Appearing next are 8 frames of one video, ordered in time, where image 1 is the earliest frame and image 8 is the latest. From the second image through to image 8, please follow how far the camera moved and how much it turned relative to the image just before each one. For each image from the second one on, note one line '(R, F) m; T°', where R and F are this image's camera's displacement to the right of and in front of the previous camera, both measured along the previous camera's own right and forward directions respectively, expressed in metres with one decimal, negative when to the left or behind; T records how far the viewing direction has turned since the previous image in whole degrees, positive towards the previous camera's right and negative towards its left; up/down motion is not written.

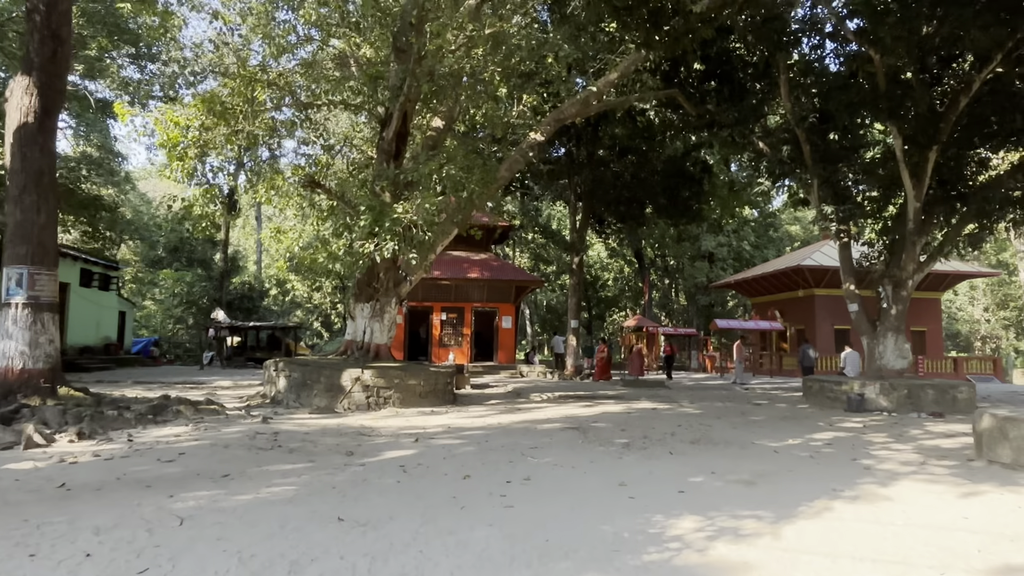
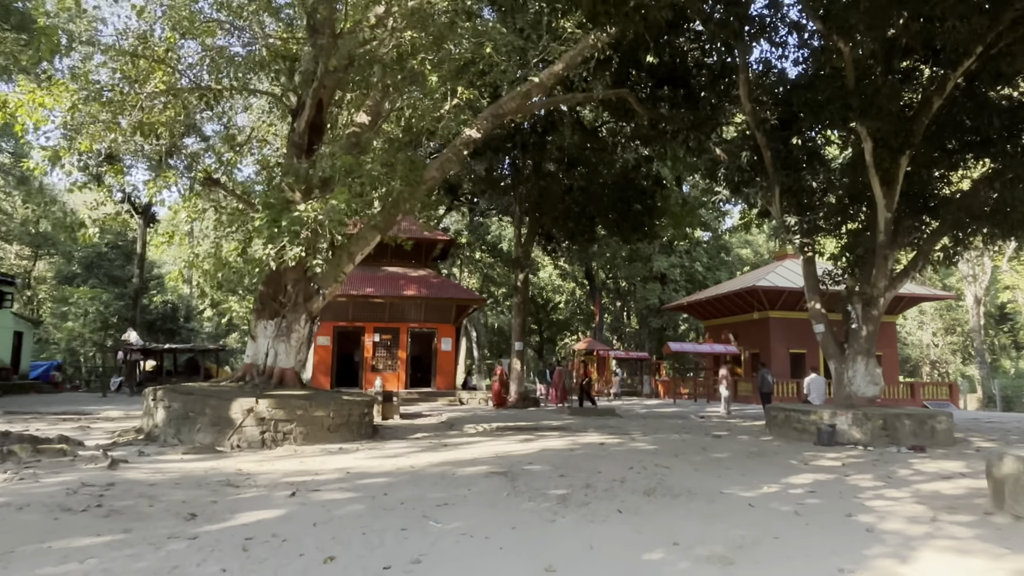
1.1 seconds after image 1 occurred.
(+0.4, +1.6) m; +4°
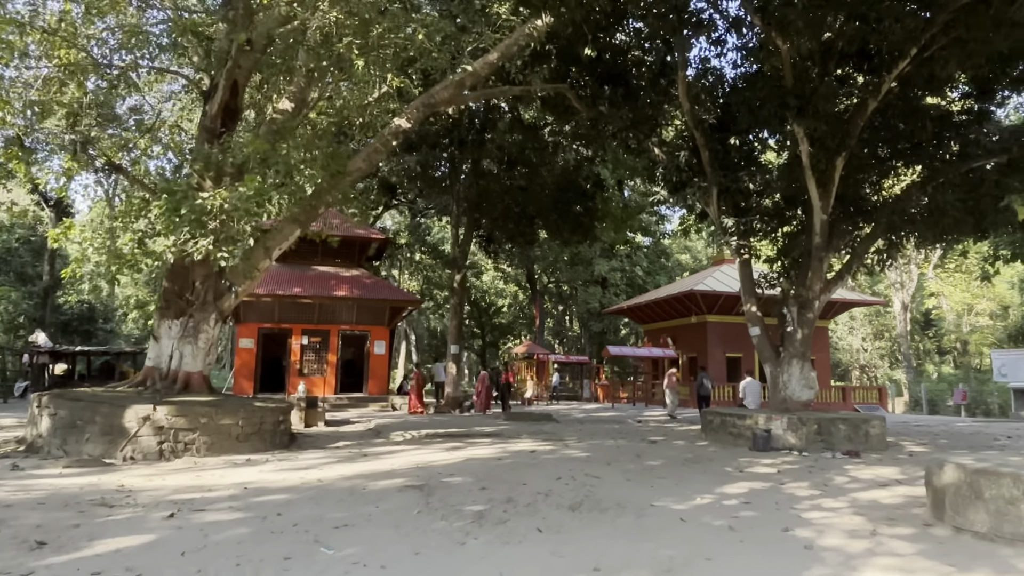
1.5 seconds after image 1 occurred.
(+0.2, +0.6) m; +5°
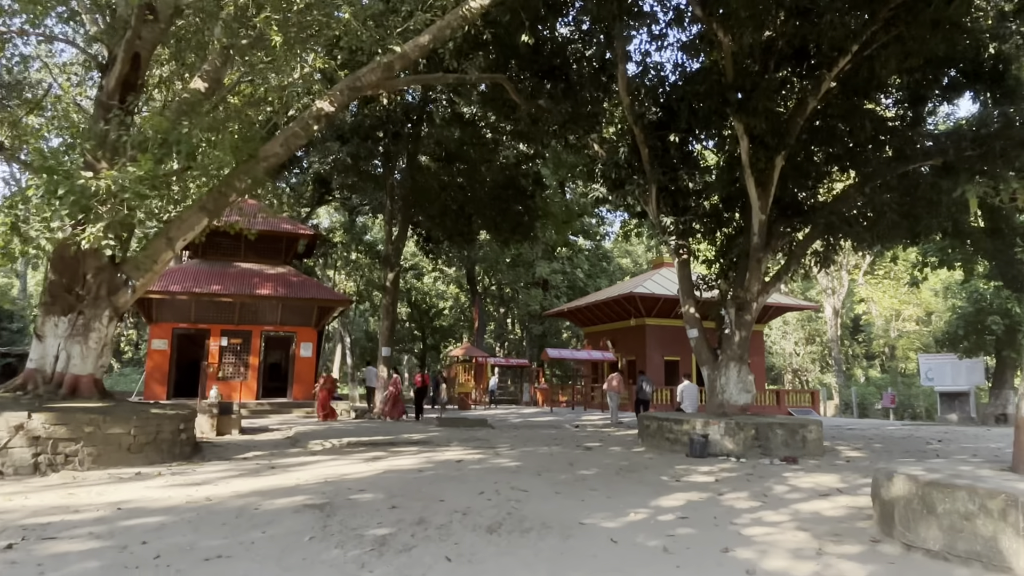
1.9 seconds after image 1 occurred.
(+0.2, +0.6) m; +5°
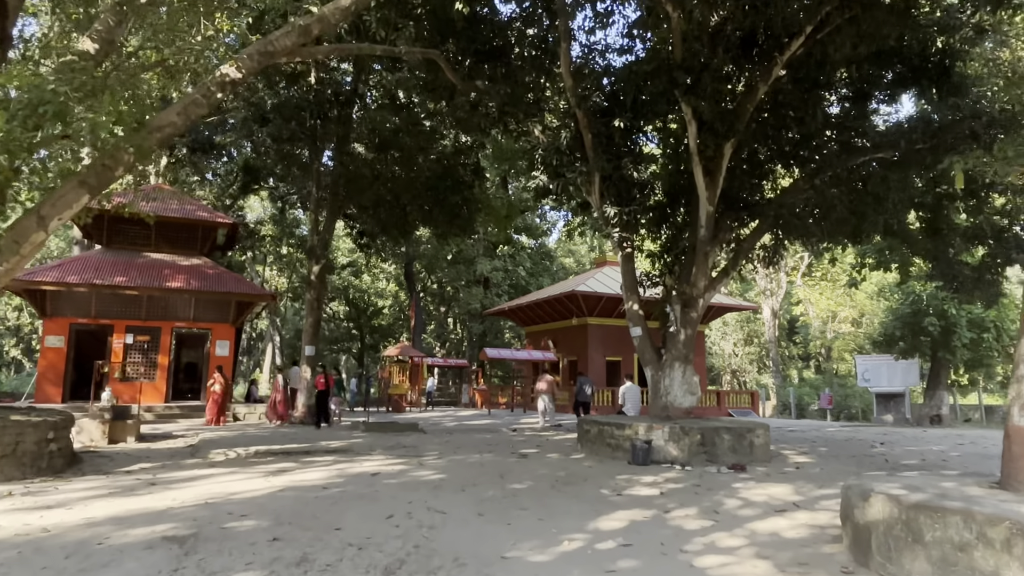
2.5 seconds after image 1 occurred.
(+0.2, +0.9) m; +5°
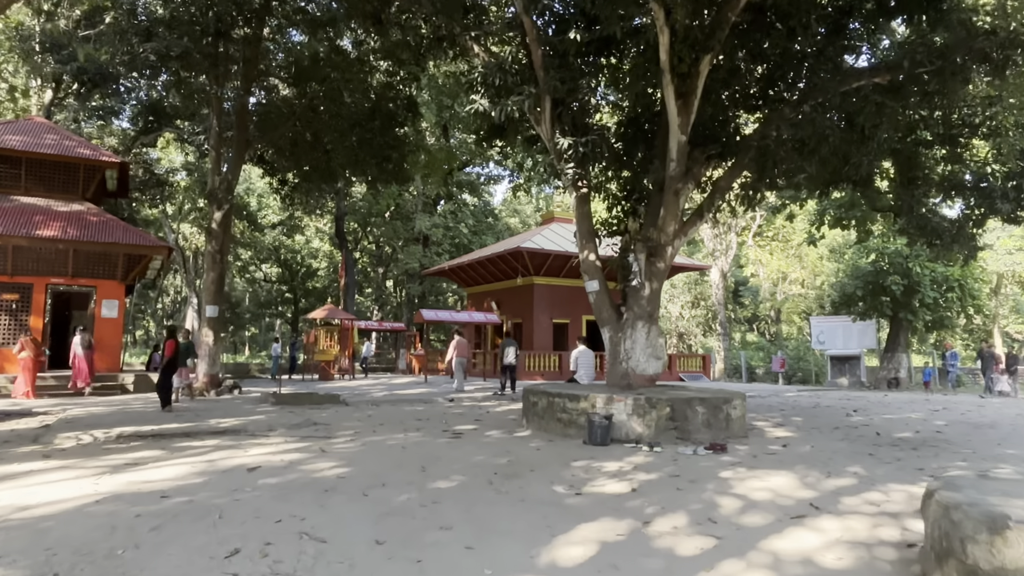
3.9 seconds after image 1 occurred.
(+0.2, +1.8) m; +5°
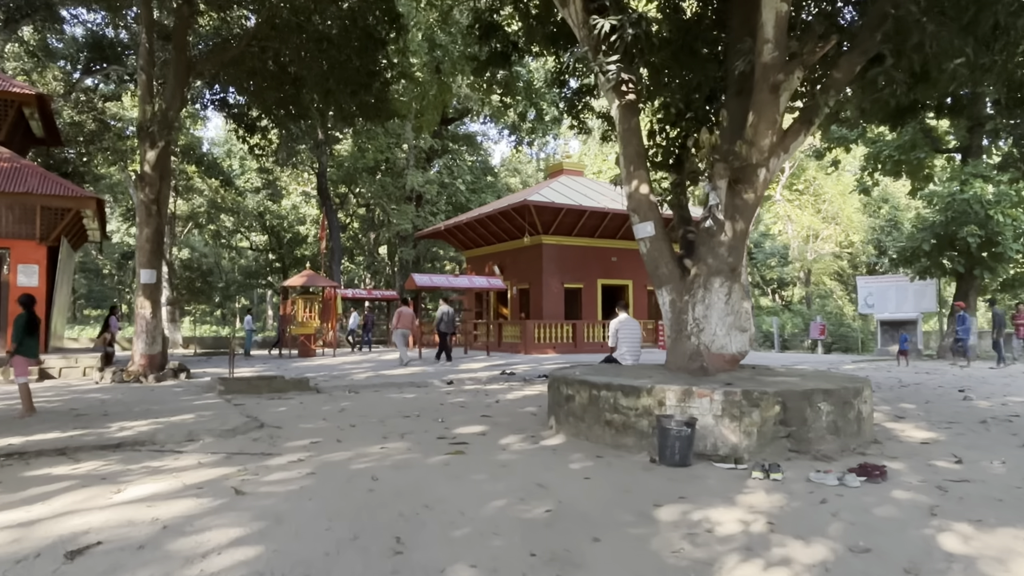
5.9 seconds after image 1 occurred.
(-0.2, +2.7) m; 0°
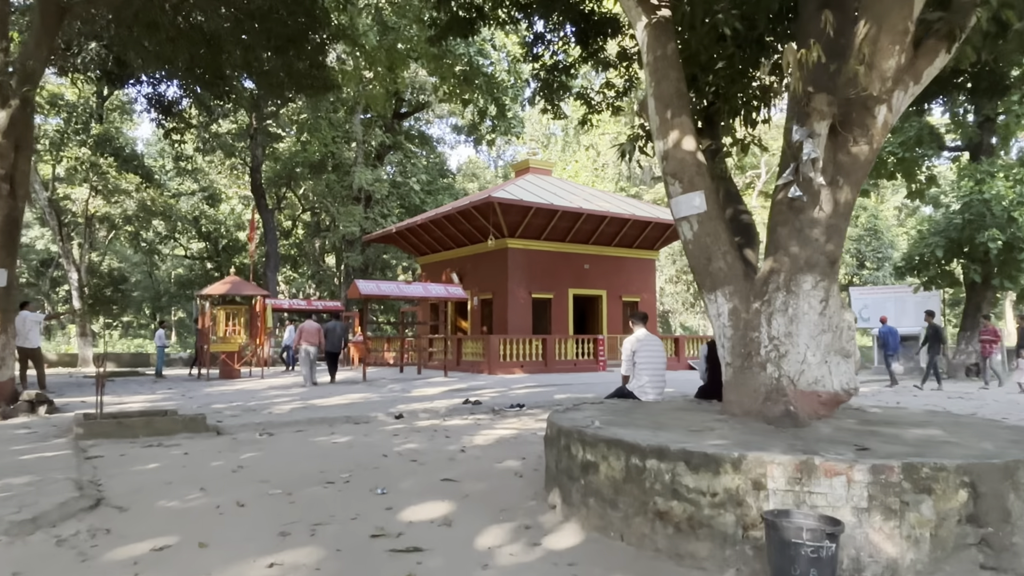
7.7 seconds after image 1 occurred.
(-0.2, +2.3) m; +4°
